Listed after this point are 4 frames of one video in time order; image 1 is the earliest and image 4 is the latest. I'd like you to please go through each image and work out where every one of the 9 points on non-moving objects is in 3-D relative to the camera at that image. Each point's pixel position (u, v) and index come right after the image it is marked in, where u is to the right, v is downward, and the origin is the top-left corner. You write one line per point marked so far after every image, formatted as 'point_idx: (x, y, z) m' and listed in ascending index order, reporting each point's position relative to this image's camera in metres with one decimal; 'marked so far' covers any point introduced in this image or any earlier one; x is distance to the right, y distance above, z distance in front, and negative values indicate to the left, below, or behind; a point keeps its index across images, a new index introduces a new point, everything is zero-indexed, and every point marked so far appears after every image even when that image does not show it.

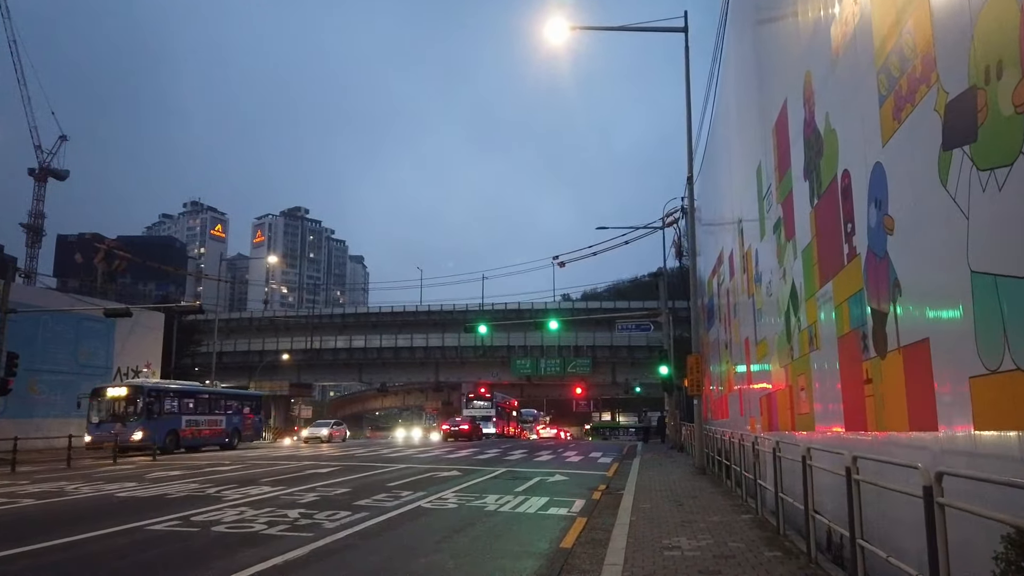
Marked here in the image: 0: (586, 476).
0: (+1.7, -4.5, +18.4) m
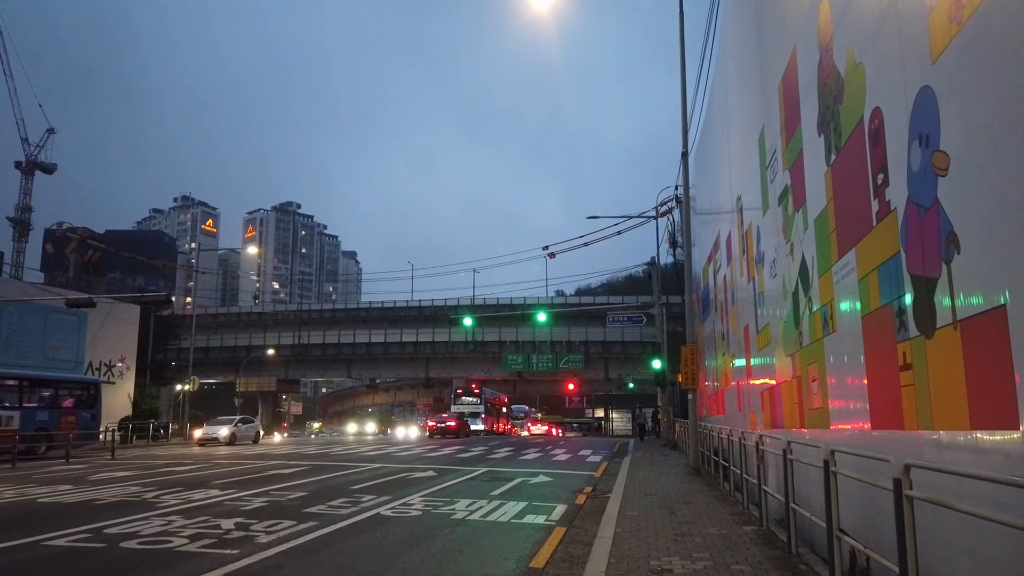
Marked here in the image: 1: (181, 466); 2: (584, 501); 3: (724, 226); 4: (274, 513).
0: (+1.3, -4.2, +17.0) m
1: (-8.1, -4.4, +18.9) m
2: (+1.2, -3.5, +12.7) m
3: (+5.1, +1.5, +18.7) m
4: (-3.3, -3.1, +10.6) m
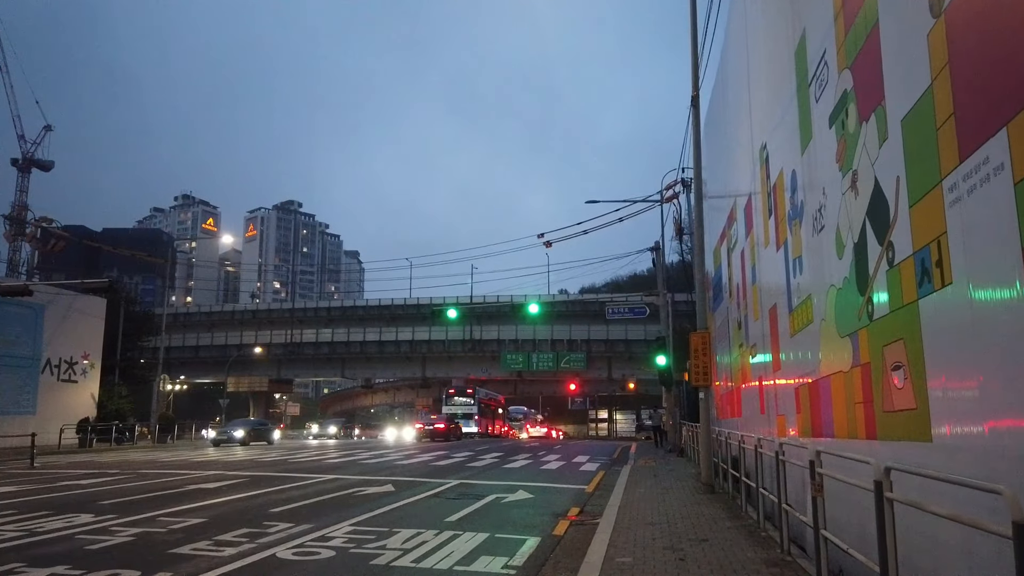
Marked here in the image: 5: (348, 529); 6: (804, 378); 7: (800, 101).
0: (+0.8, -3.7, +14.1) m
1: (-8.6, -3.9, +16.0) m
2: (+0.7, -3.1, +9.8) m
3: (+4.7, +1.9, +15.7) m
4: (-3.8, -2.7, +7.7) m
5: (-2.0, -2.9, +9.3) m
6: (+3.6, -1.1, +9.5) m
7: (+3.3, +2.2, +8.9) m
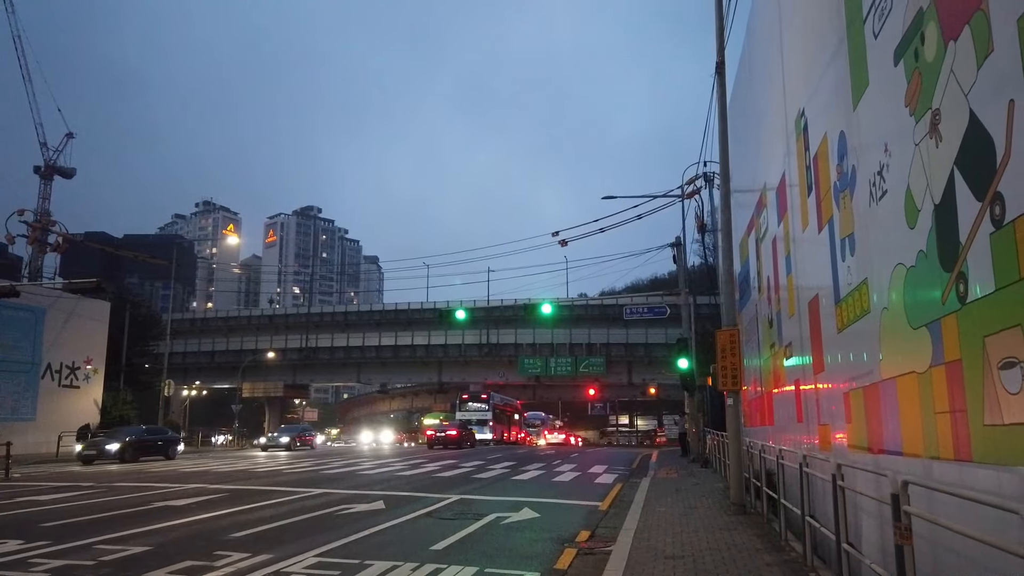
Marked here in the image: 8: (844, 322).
0: (+0.9, -3.6, +12.5) m
1: (-8.5, -3.9, +14.7) m
2: (+0.6, -2.9, +8.2) m
3: (+4.8, +2.1, +14.1) m
4: (-3.9, -2.5, +6.3) m
5: (-2.0, -2.8, +7.9) m
6: (+3.5, -0.9, +7.9) m
7: (+3.2, +2.3, +7.4) m
8: (+3.5, -0.3, +8.2) m
